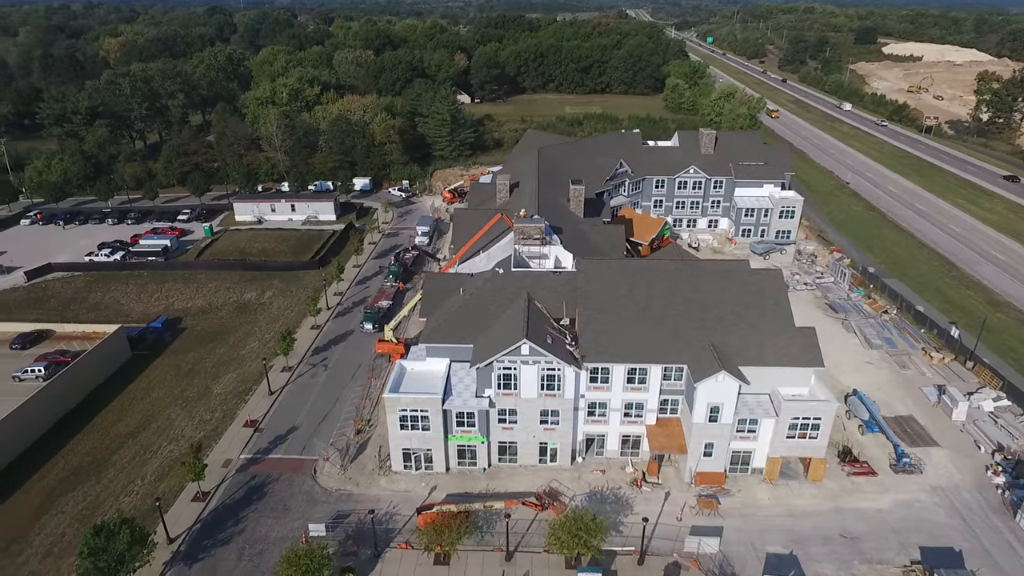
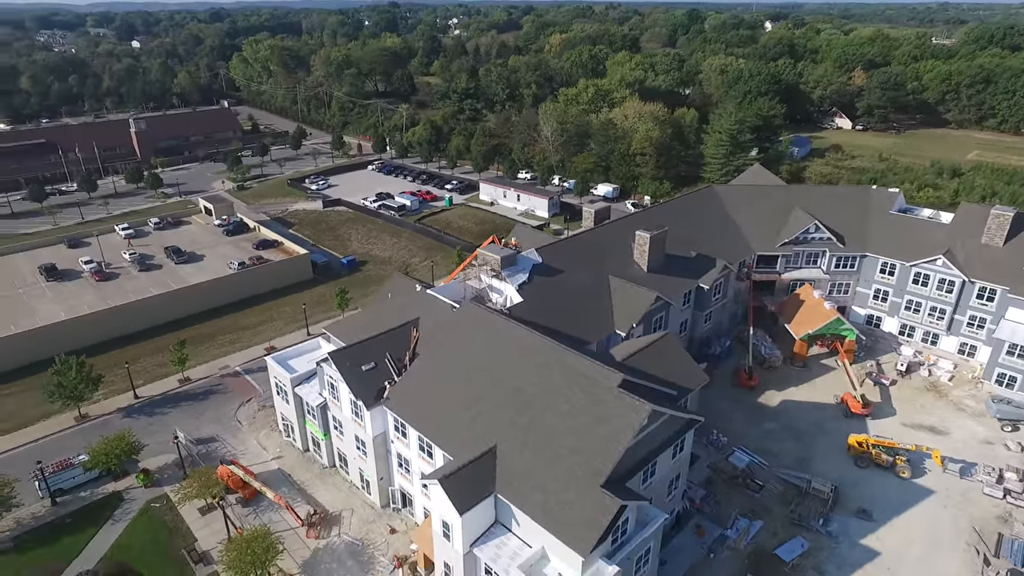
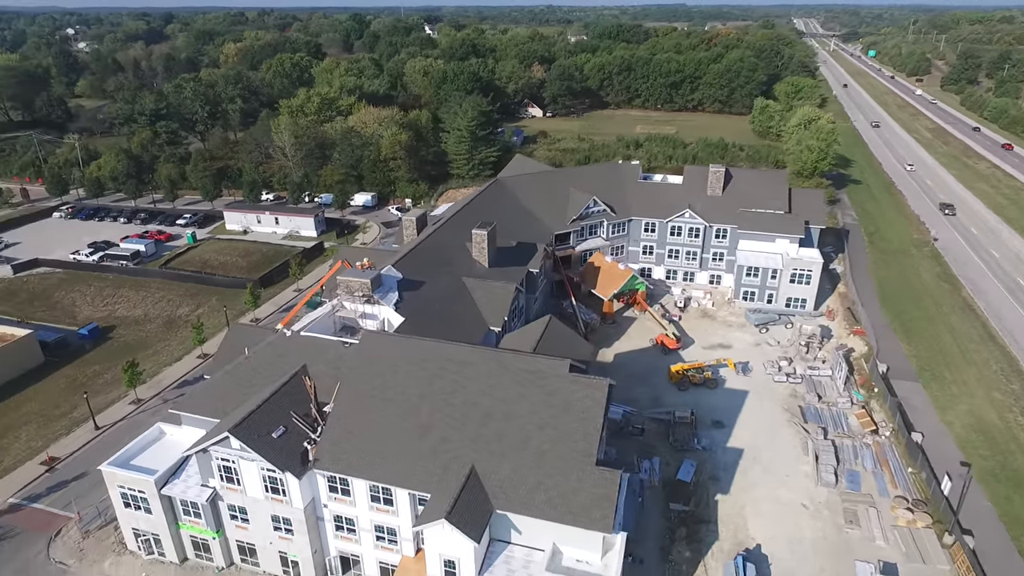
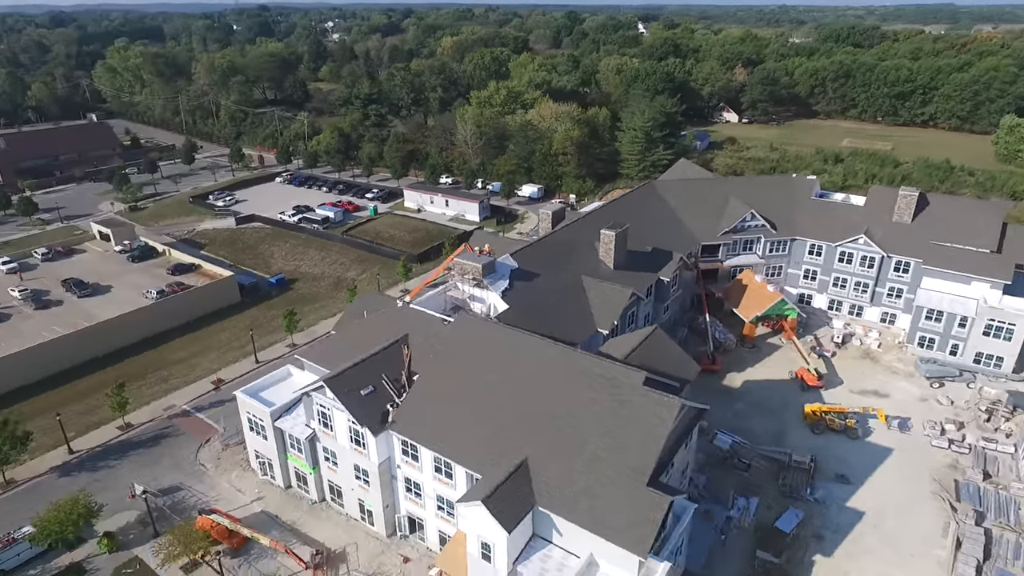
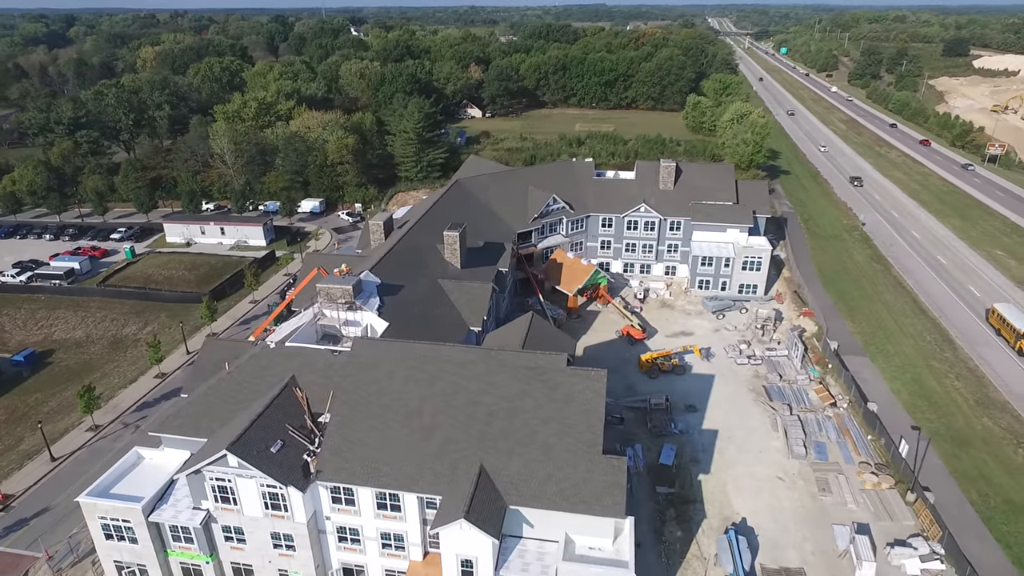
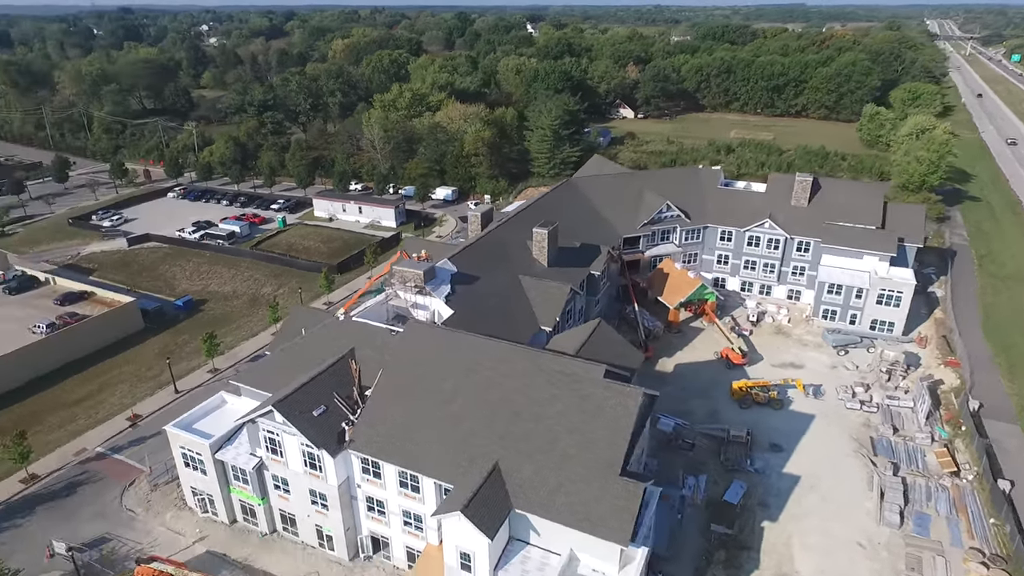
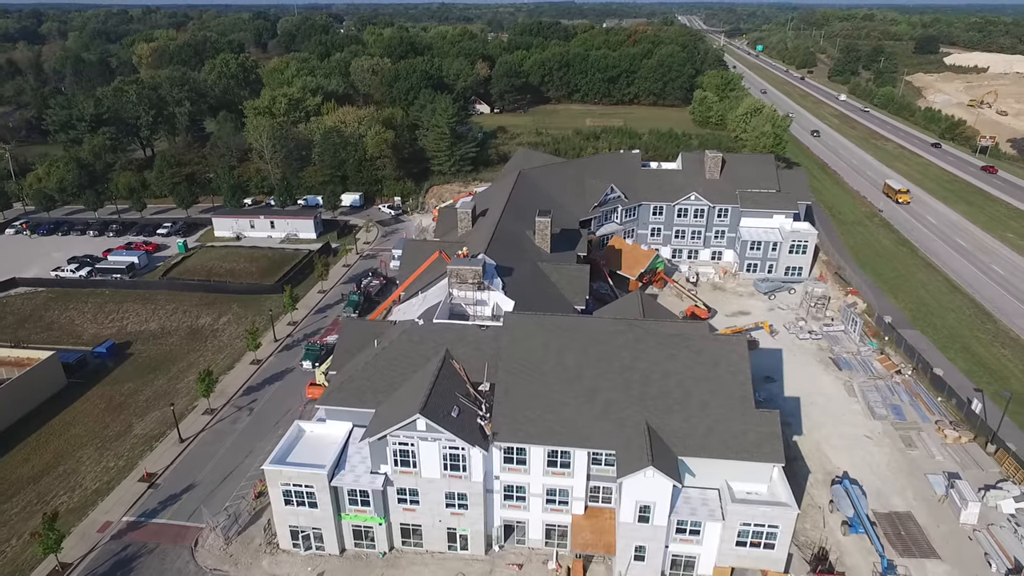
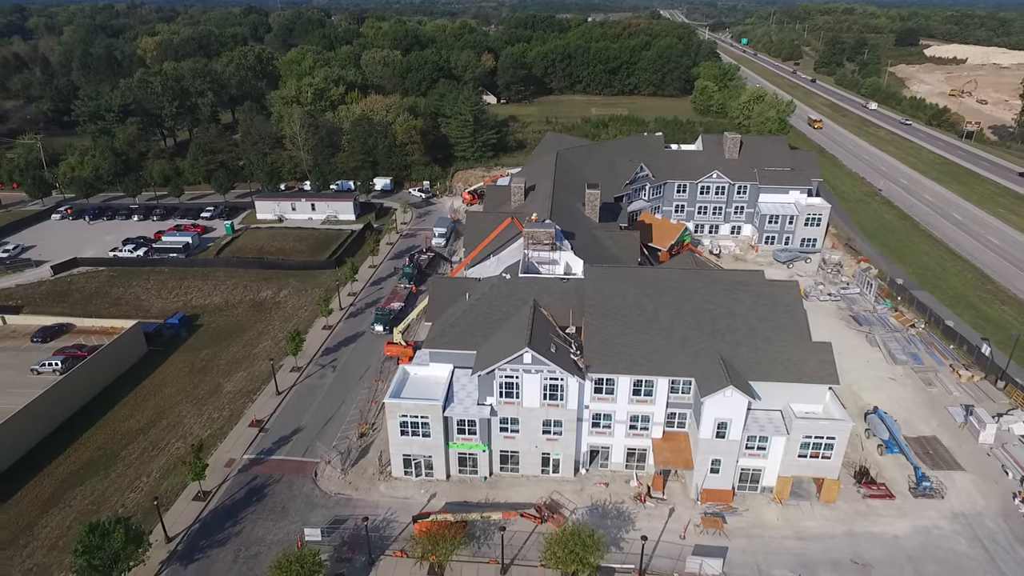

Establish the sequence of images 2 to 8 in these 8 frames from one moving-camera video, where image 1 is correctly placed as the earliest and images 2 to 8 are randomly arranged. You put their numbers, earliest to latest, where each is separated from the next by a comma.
8, 7, 5, 3, 6, 4, 2
